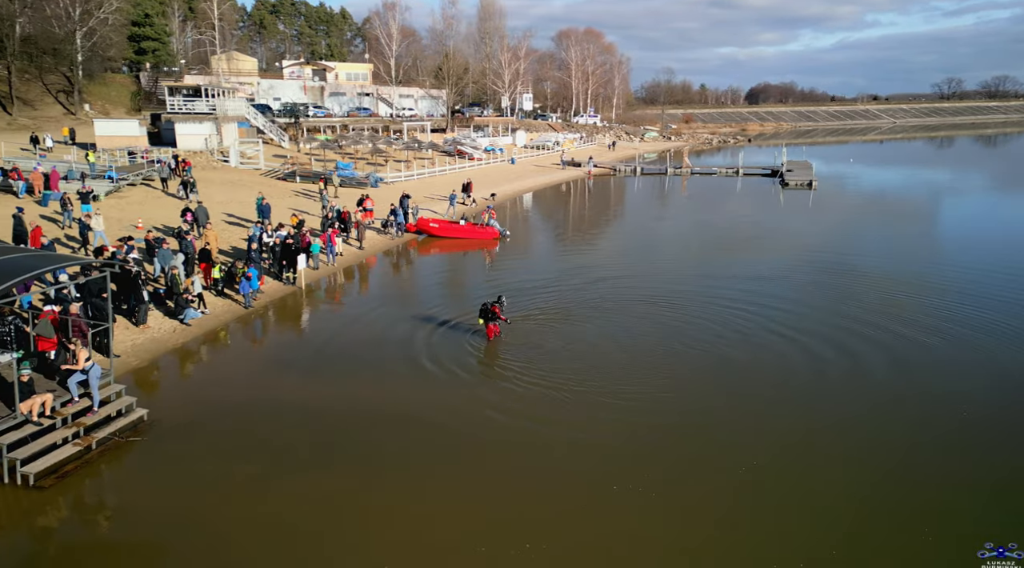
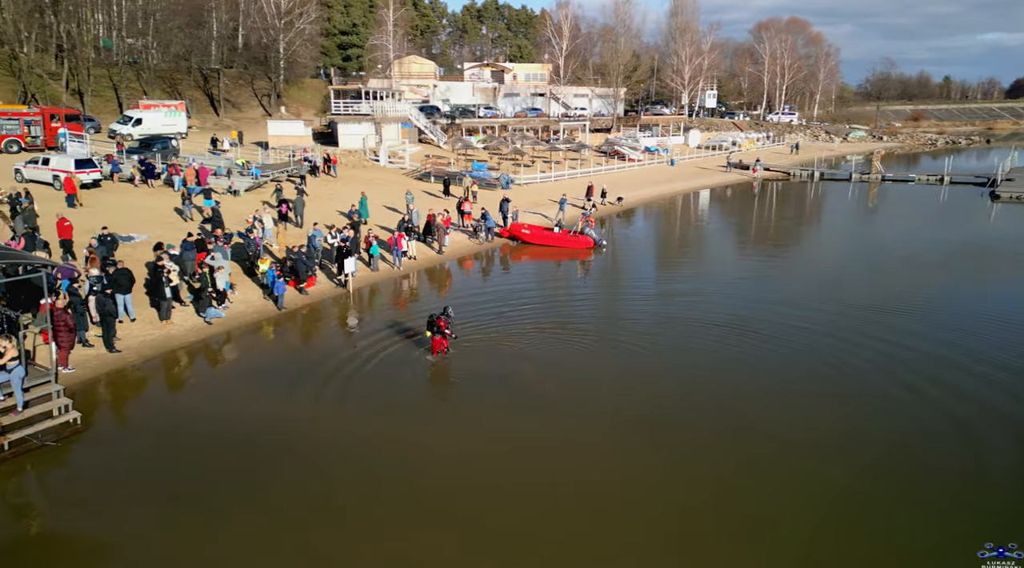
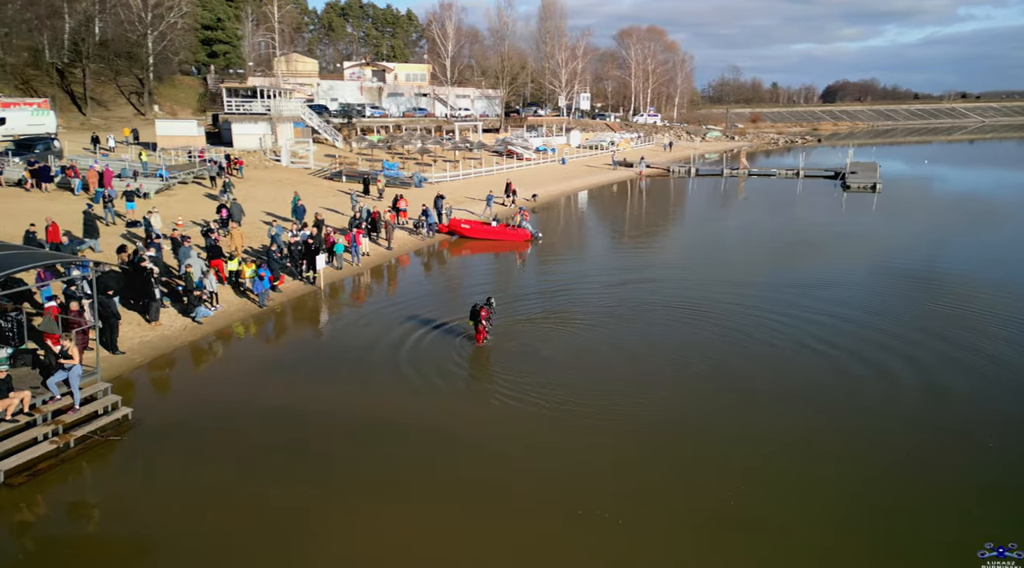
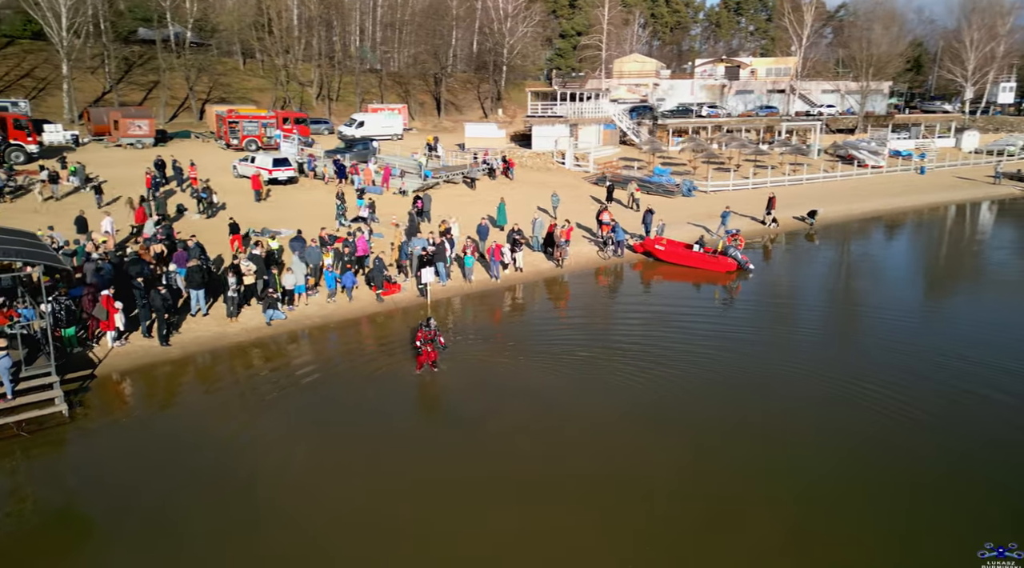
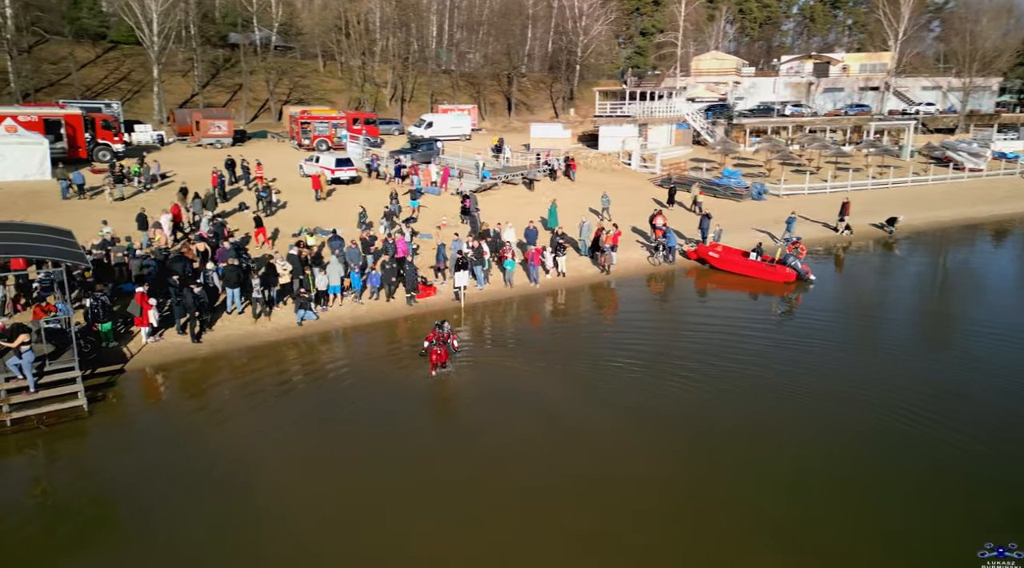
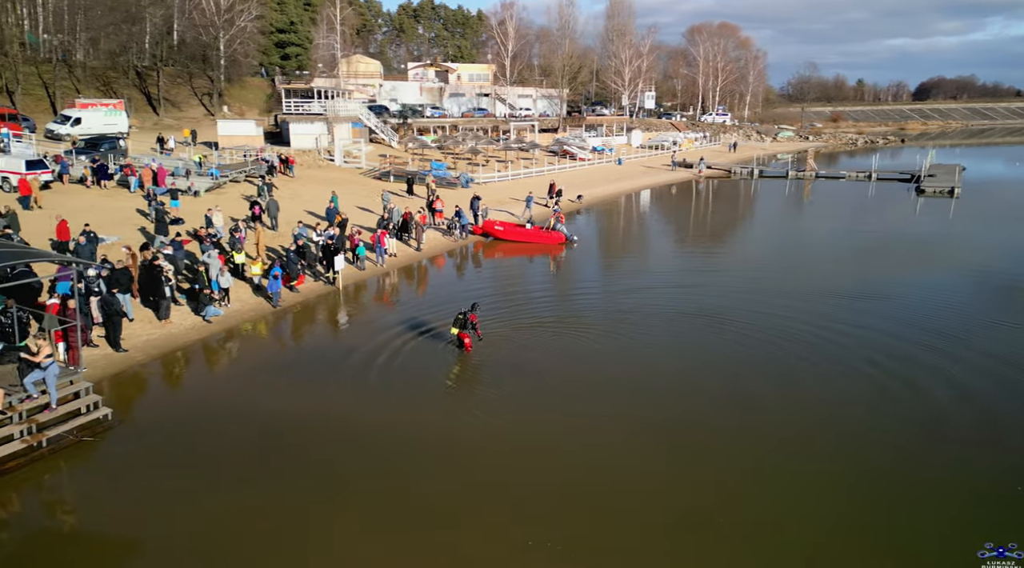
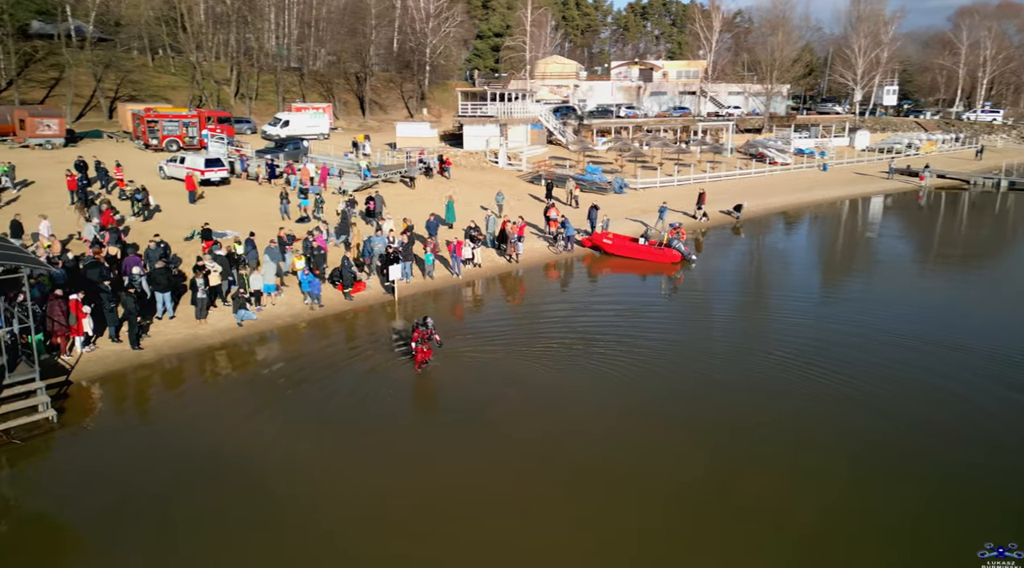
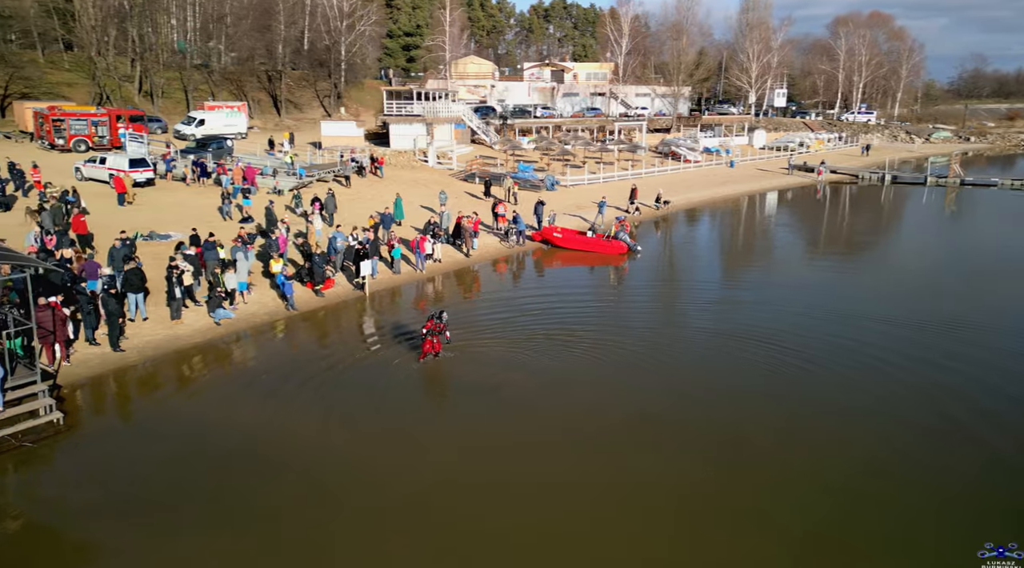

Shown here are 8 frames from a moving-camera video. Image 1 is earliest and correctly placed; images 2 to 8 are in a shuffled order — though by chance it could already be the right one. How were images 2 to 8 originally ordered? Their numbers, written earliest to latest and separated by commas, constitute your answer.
3, 6, 2, 8, 7, 4, 5
